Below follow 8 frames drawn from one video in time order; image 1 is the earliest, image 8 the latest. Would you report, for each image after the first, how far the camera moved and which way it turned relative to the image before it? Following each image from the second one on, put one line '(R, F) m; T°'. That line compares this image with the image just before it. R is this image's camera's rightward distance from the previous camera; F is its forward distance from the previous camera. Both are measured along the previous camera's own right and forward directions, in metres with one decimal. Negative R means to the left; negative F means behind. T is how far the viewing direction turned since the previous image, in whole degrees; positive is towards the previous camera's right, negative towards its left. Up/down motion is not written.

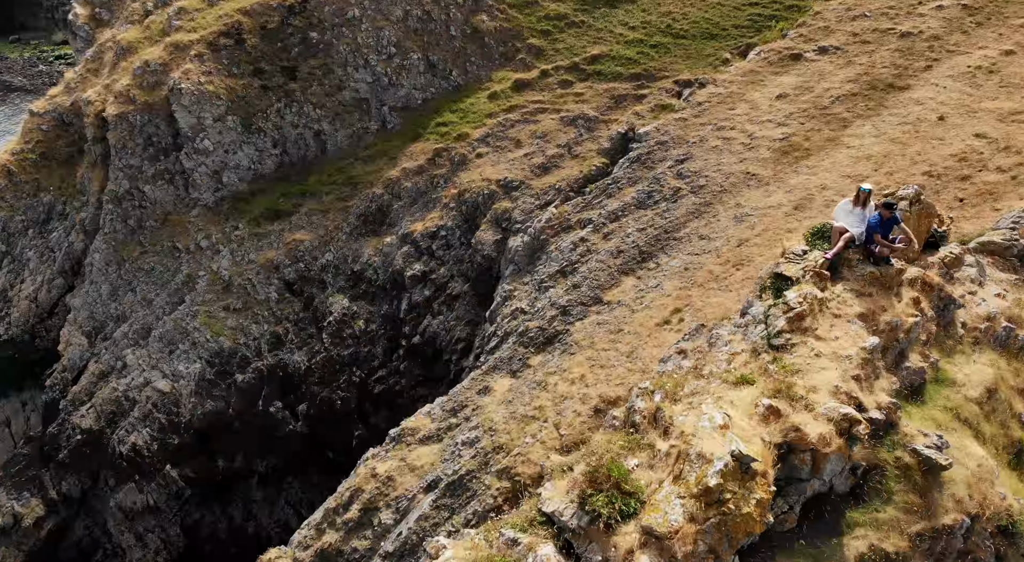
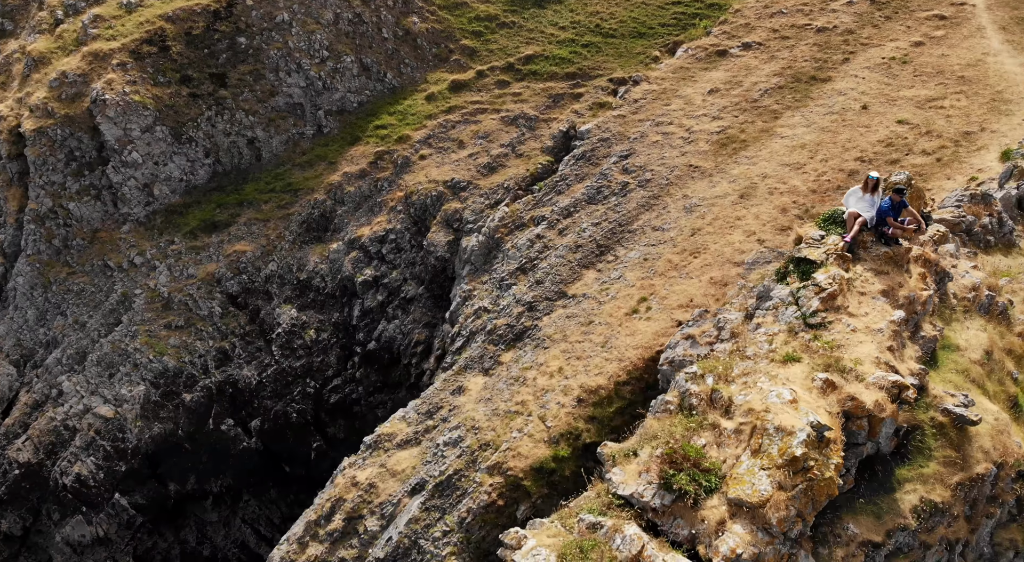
(-3.9, -0.4) m; +8°
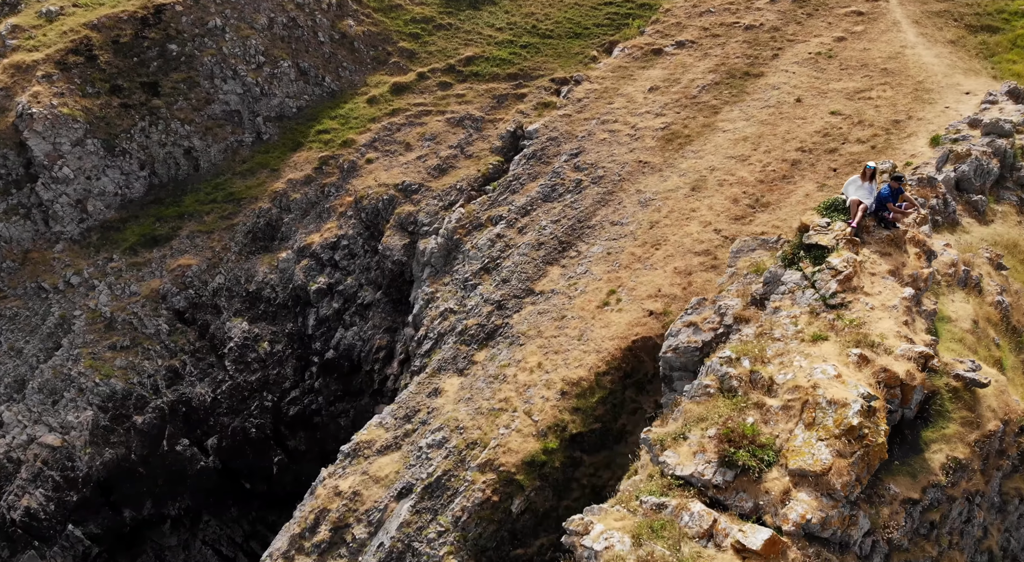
(-3.6, -0.4) m; +8°
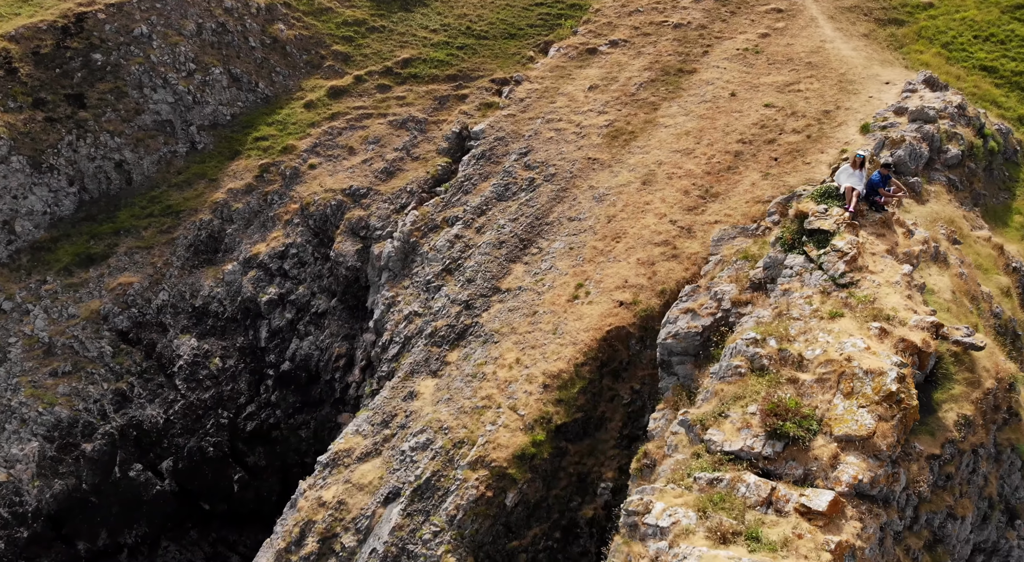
(-3.9, -0.3) m; +8°
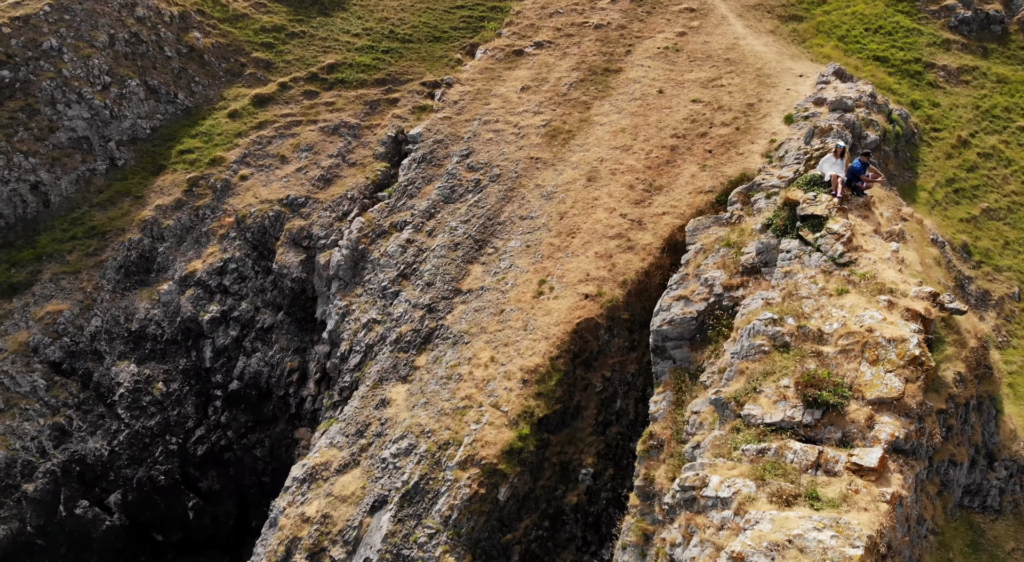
(-4.7, -0.4) m; +9°
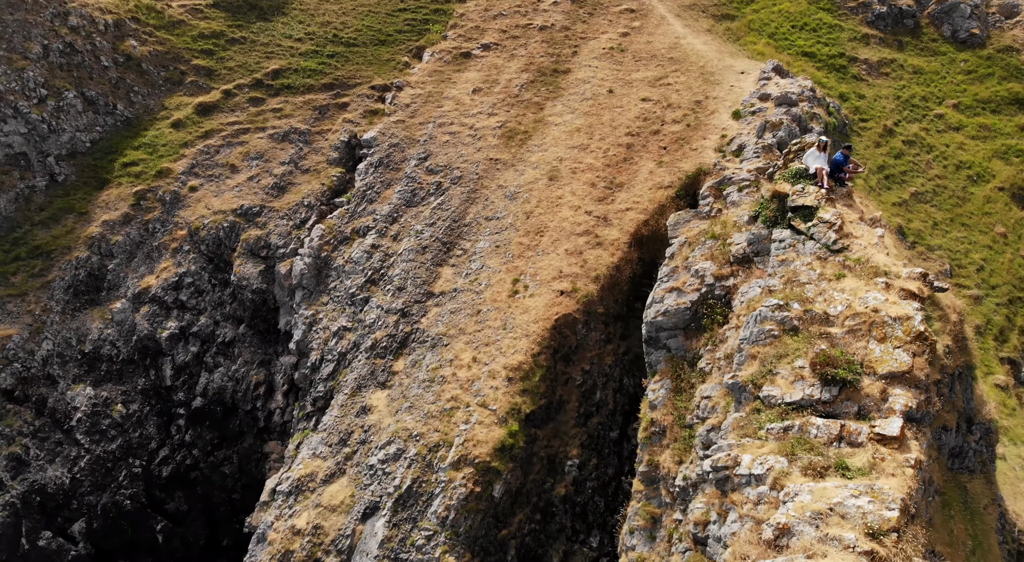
(-3.6, -0.5) m; +7°
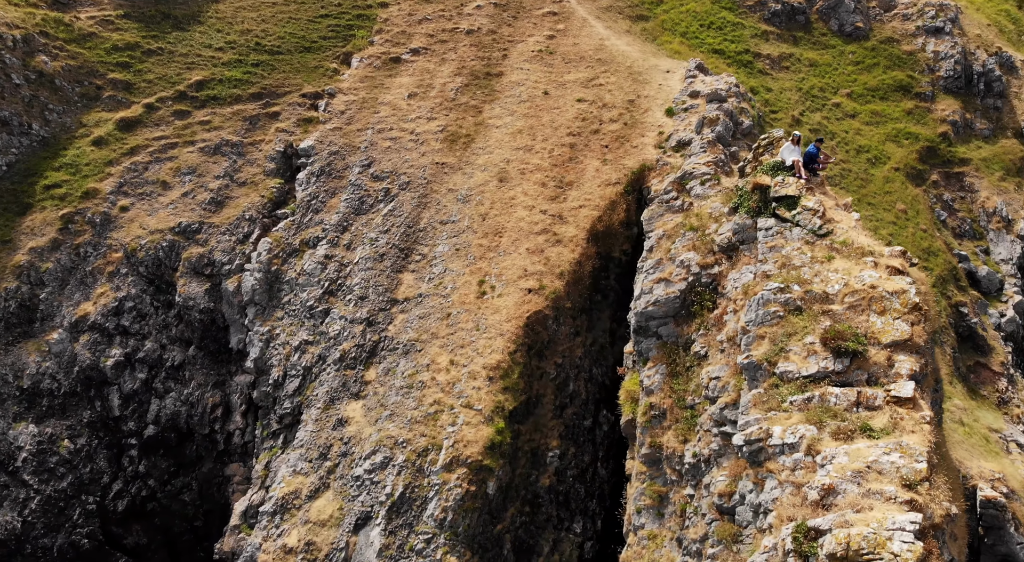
(-5.1, -0.5) m; +9°
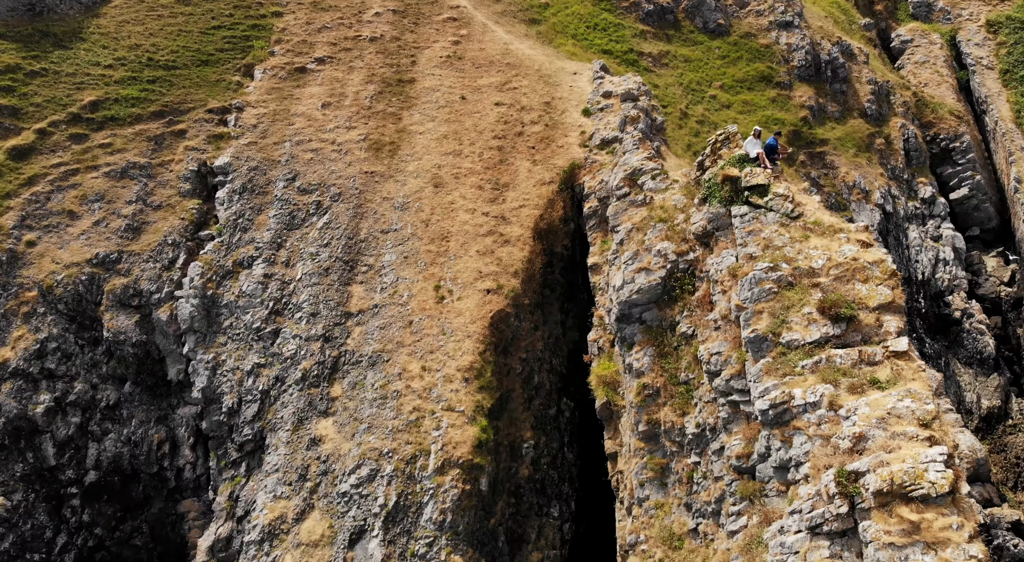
(-7.2, -0.3) m; +13°
